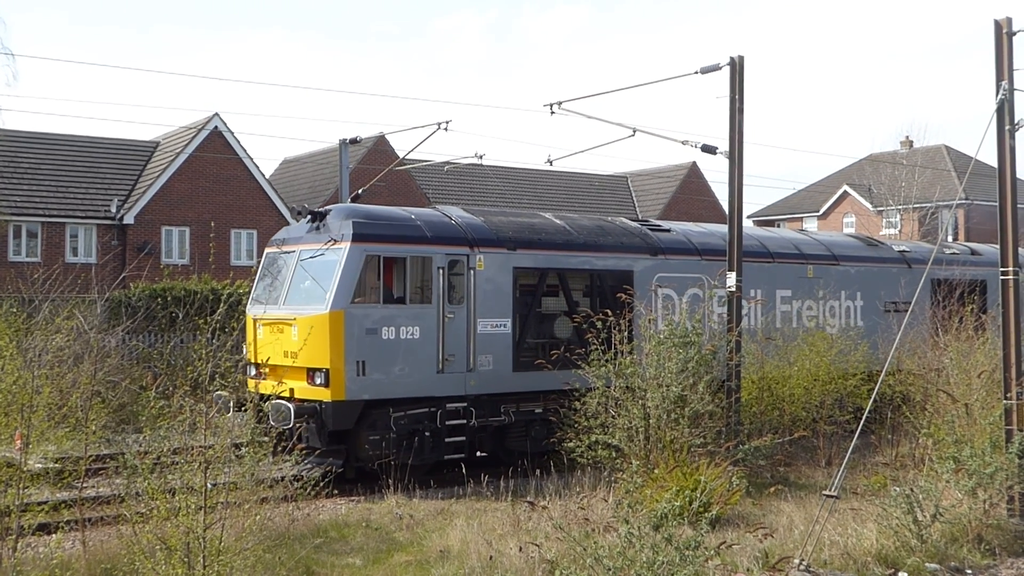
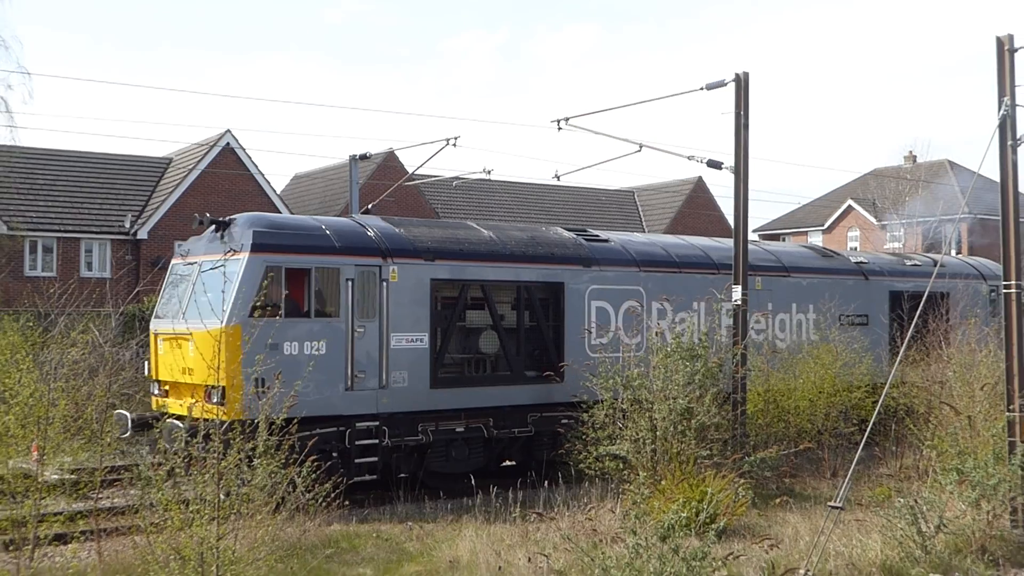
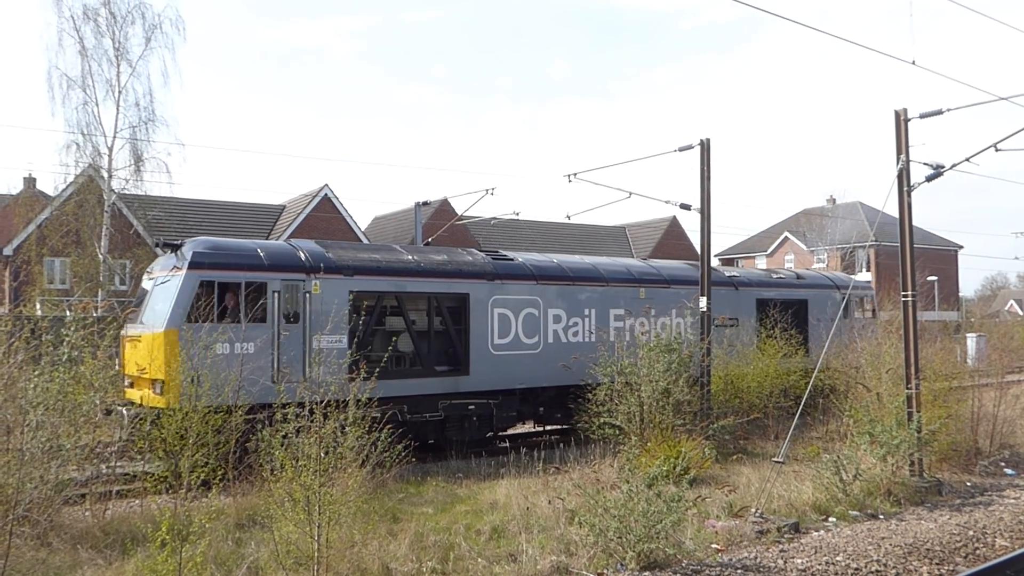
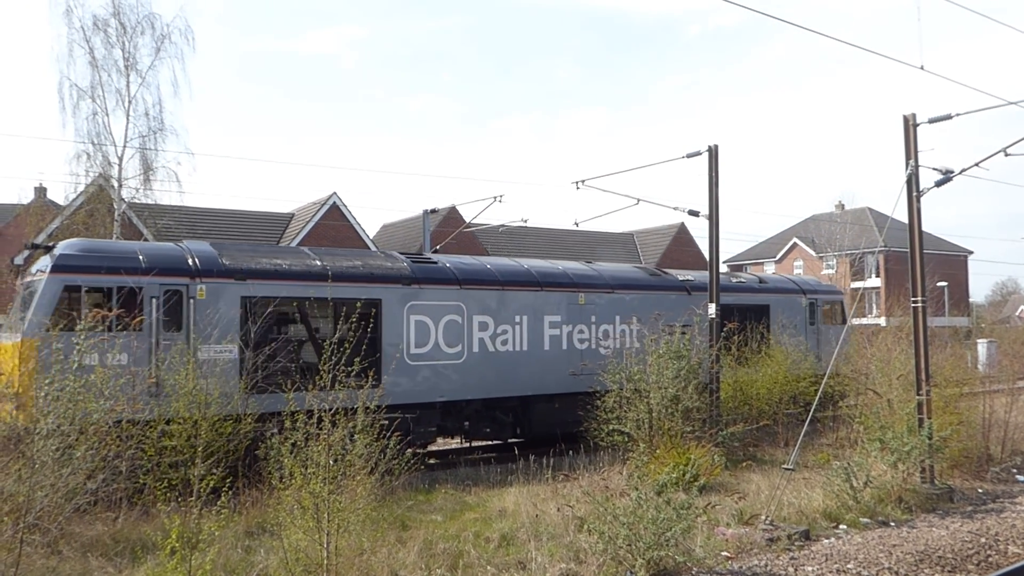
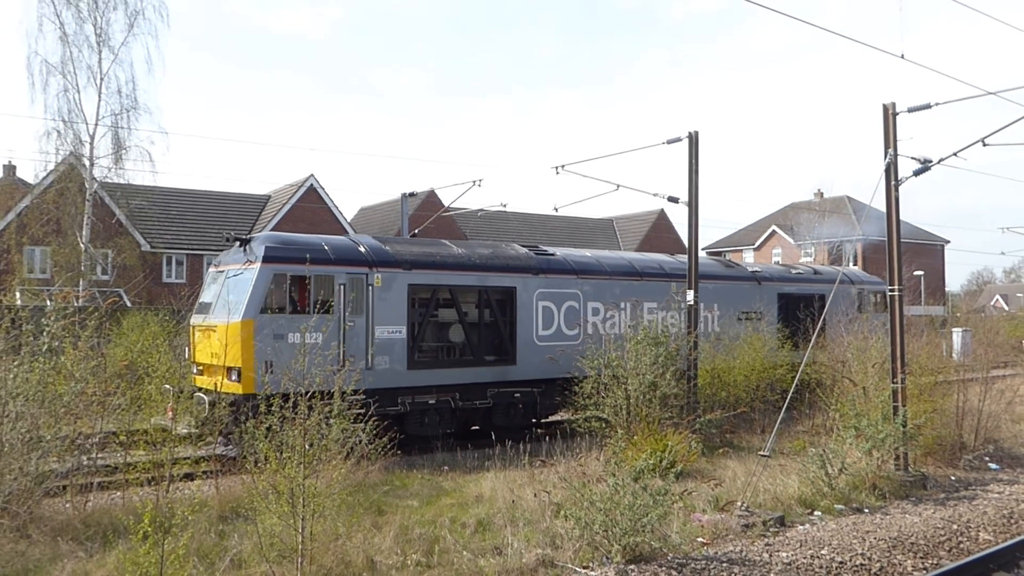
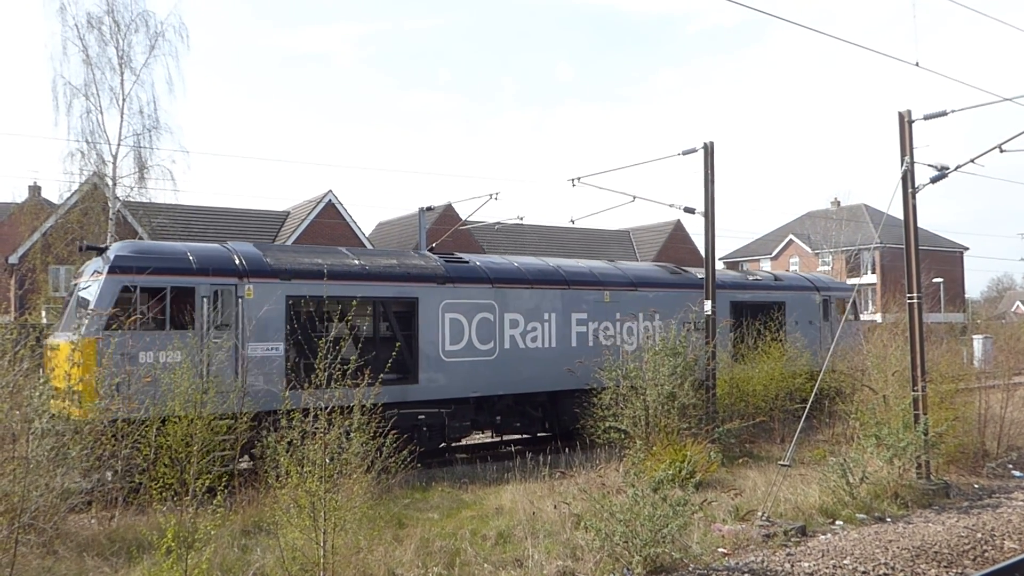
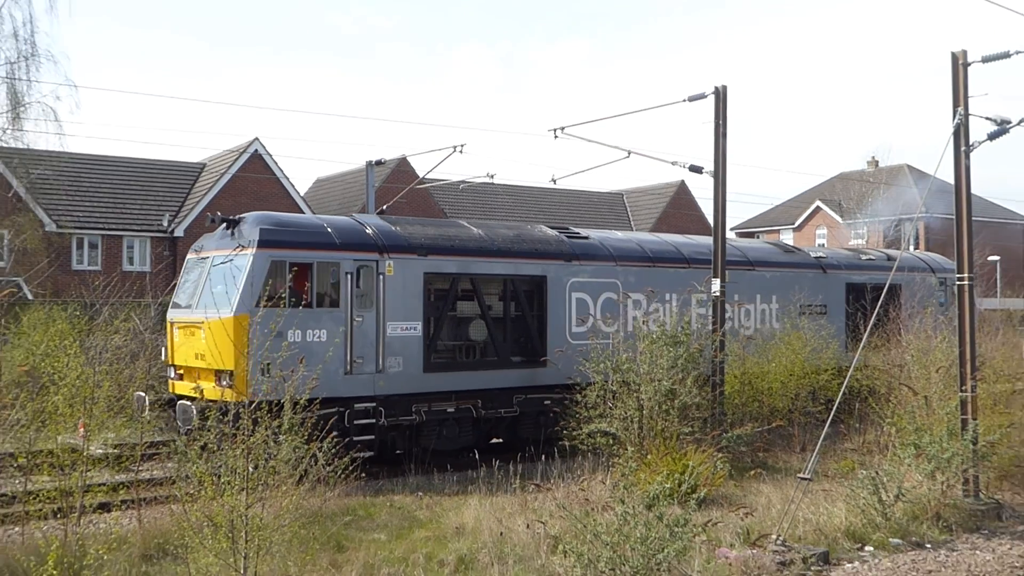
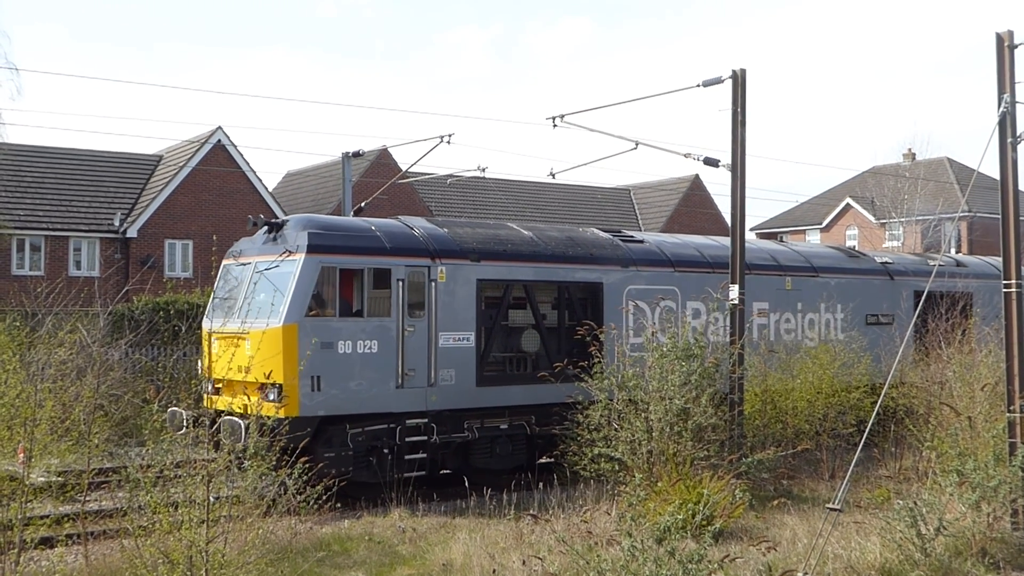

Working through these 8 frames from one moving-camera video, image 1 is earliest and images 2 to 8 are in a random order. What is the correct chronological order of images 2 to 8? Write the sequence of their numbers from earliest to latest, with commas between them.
8, 2, 7, 5, 3, 6, 4
